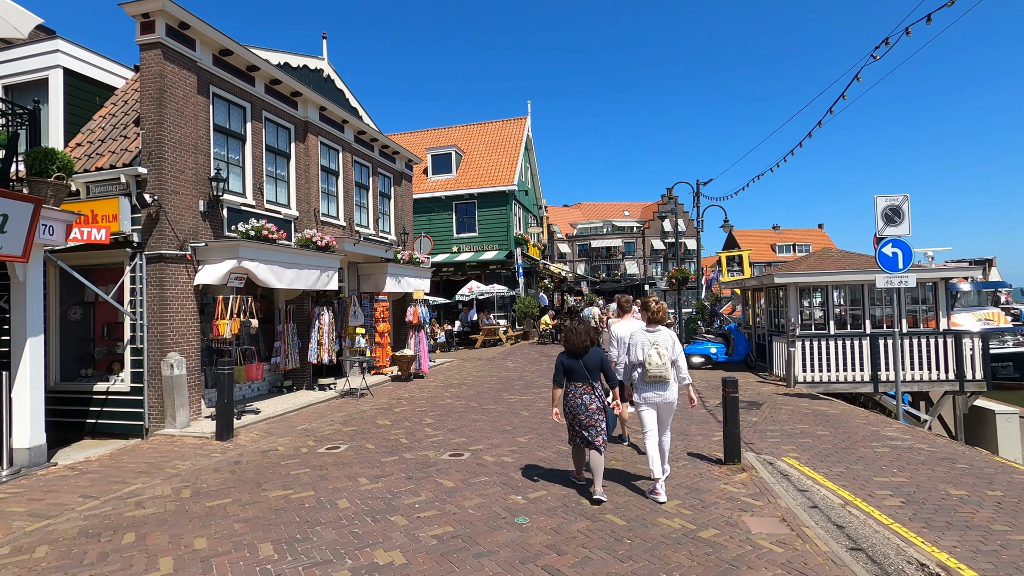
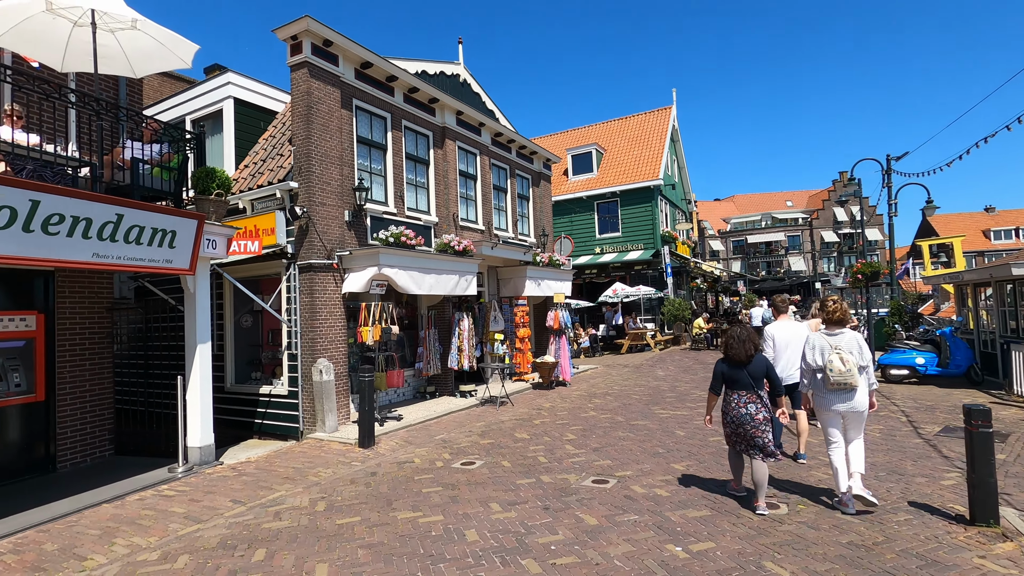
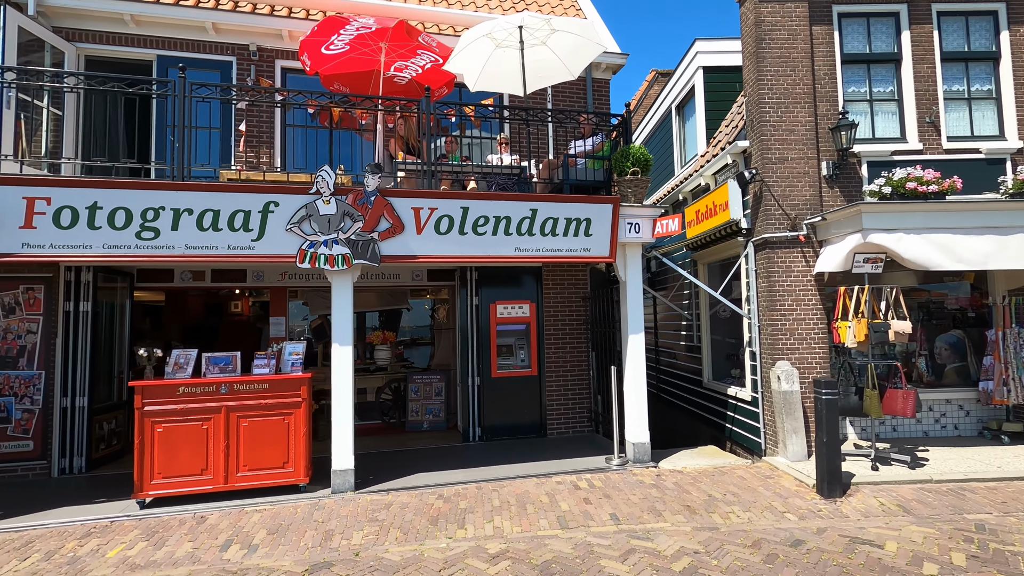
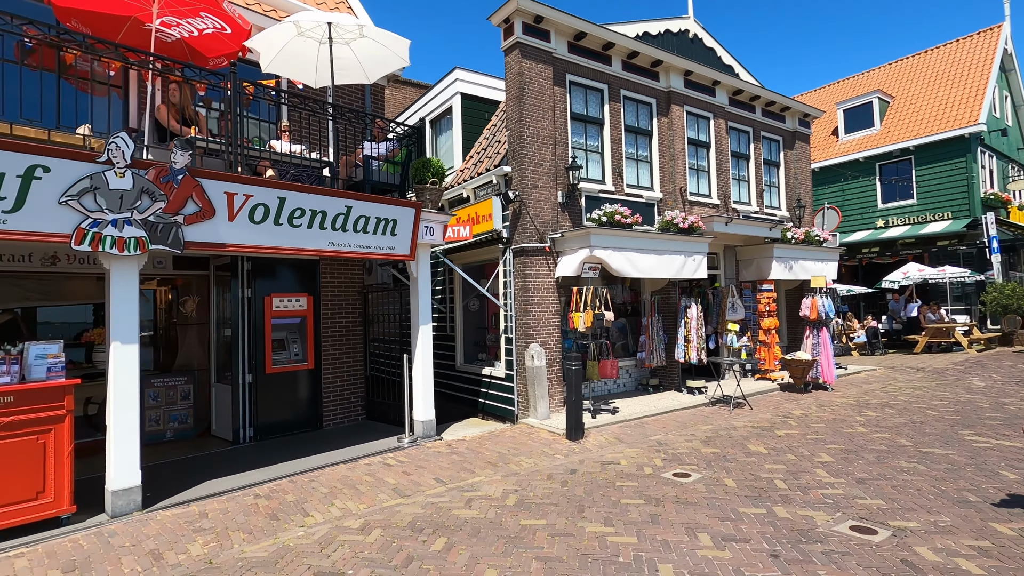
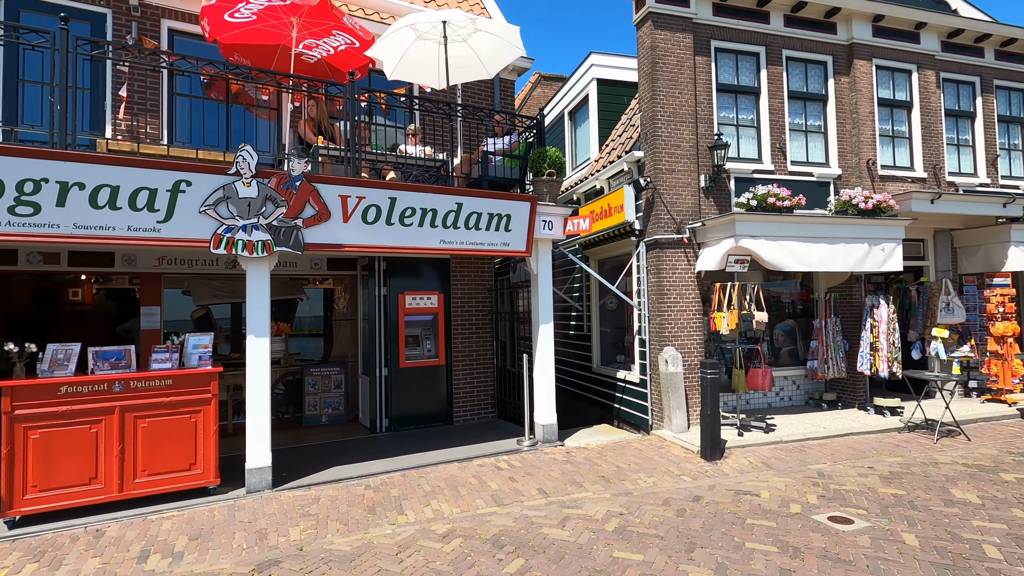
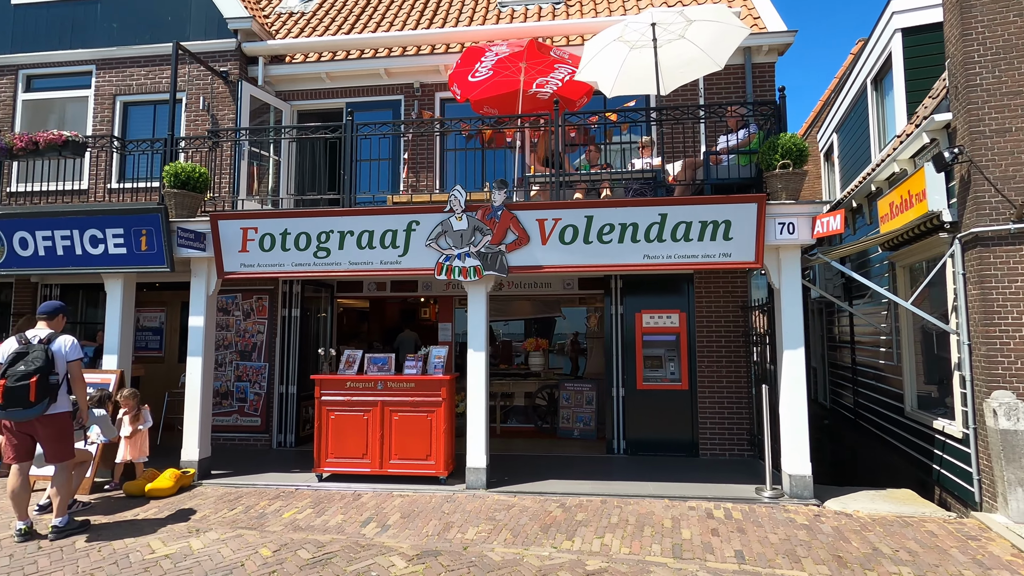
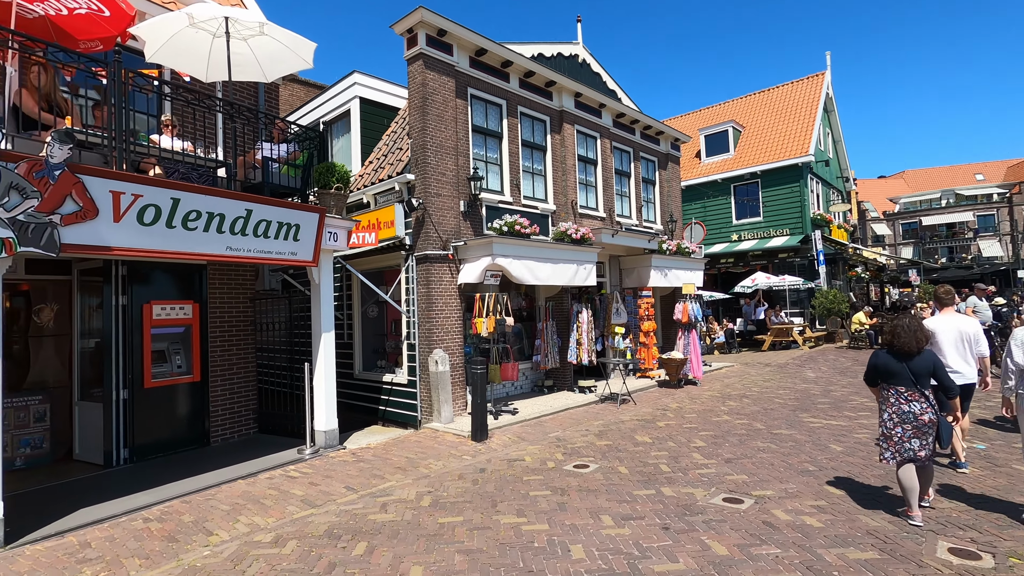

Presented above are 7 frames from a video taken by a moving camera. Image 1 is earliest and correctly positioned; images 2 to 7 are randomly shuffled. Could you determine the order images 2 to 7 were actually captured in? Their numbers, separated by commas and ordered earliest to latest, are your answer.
2, 7, 4, 5, 3, 6
